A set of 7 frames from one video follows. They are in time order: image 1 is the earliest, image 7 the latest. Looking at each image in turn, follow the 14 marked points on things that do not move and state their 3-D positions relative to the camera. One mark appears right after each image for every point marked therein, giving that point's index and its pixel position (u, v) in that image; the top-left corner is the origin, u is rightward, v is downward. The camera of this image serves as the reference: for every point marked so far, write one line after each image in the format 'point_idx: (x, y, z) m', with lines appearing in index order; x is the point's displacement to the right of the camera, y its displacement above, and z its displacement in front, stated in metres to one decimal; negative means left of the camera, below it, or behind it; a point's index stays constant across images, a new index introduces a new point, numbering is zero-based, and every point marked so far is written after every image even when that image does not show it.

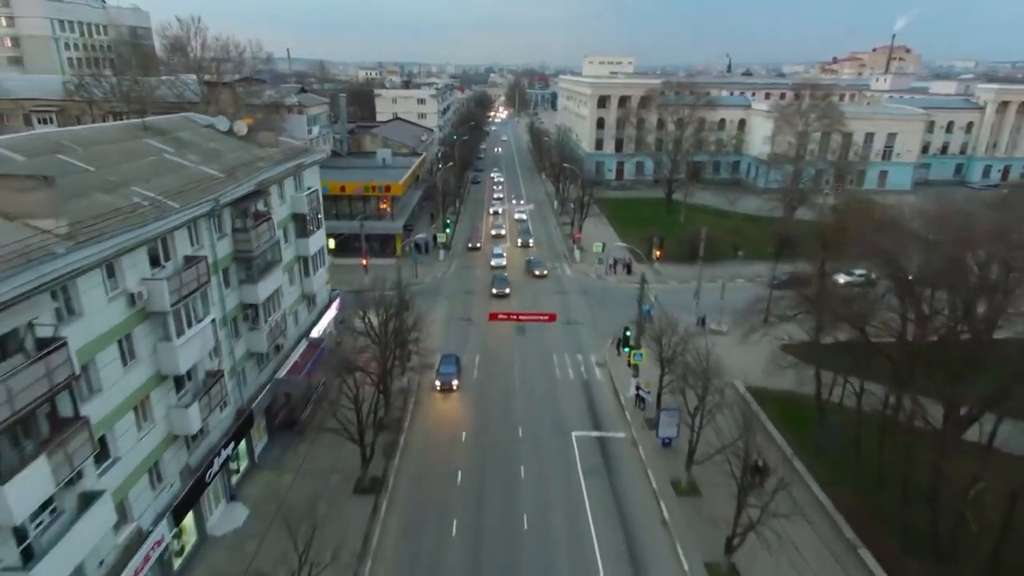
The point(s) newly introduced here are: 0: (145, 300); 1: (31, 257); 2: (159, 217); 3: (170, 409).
0: (-14.2, -0.4, +17.5) m
1: (-14.5, +1.1, +13.8) m
2: (-14.0, +2.8, +18.0) m
3: (-14.2, -4.9, +18.9) m
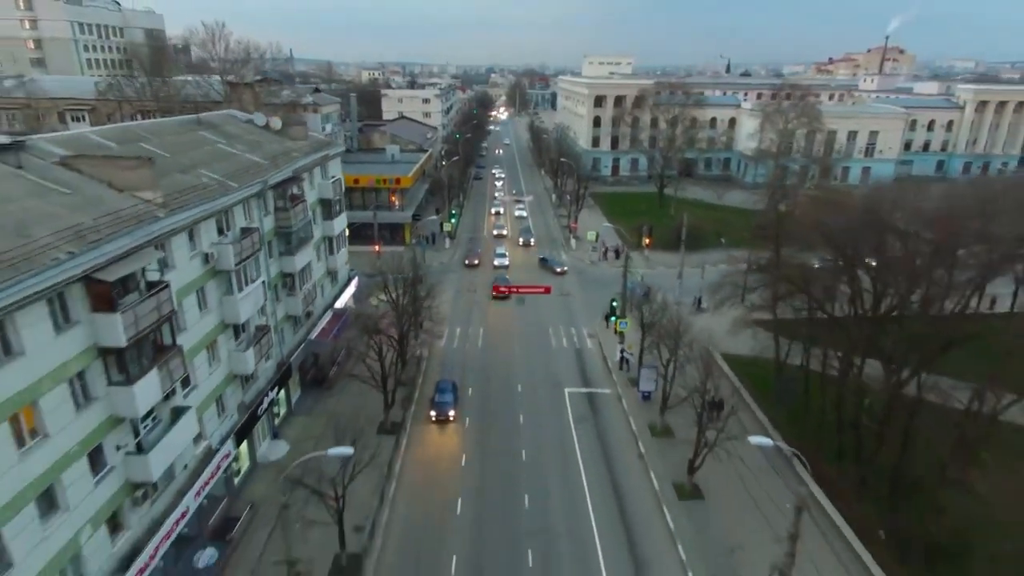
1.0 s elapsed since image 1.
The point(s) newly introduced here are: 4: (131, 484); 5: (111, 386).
0: (-14.2, +1.4, +21.6) m
1: (-14.5, +2.9, +17.9) m
2: (-14.0, +4.6, +22.1) m
3: (-14.2, -3.1, +22.9) m
4: (-14.5, -7.5, +17.3) m
5: (-14.4, -3.5, +16.3) m
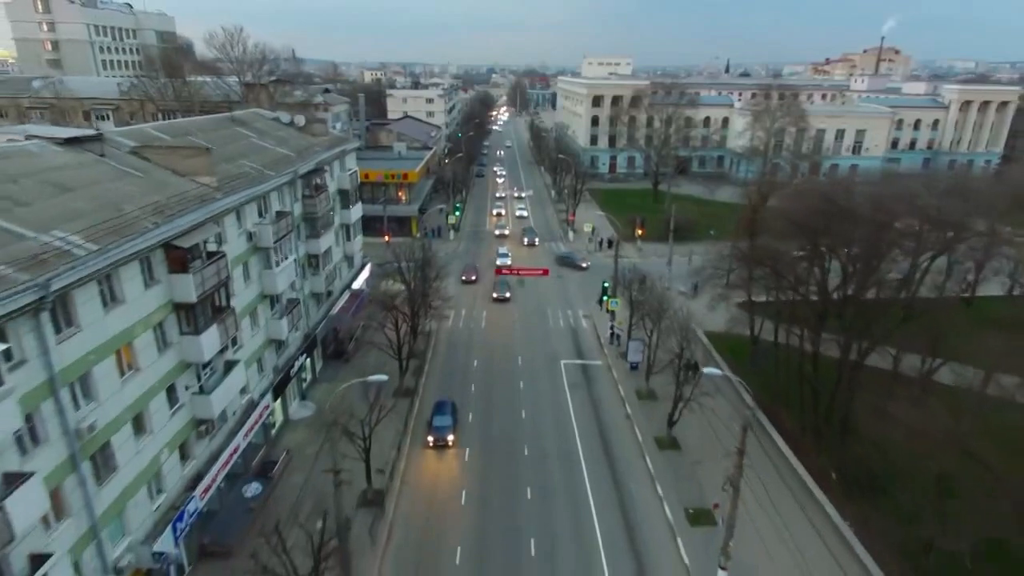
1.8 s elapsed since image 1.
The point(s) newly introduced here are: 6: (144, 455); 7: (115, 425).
0: (-14.1, +2.8, +25.0) m
1: (-14.4, +4.3, +21.3) m
2: (-13.9, +6.0, +25.5) m
3: (-14.2, -1.7, +26.3) m
4: (-14.4, -6.1, +20.6) m
5: (-14.3, -2.1, +19.6) m
6: (-14.4, -6.5, +17.7) m
7: (-14.4, -4.9, +16.4) m
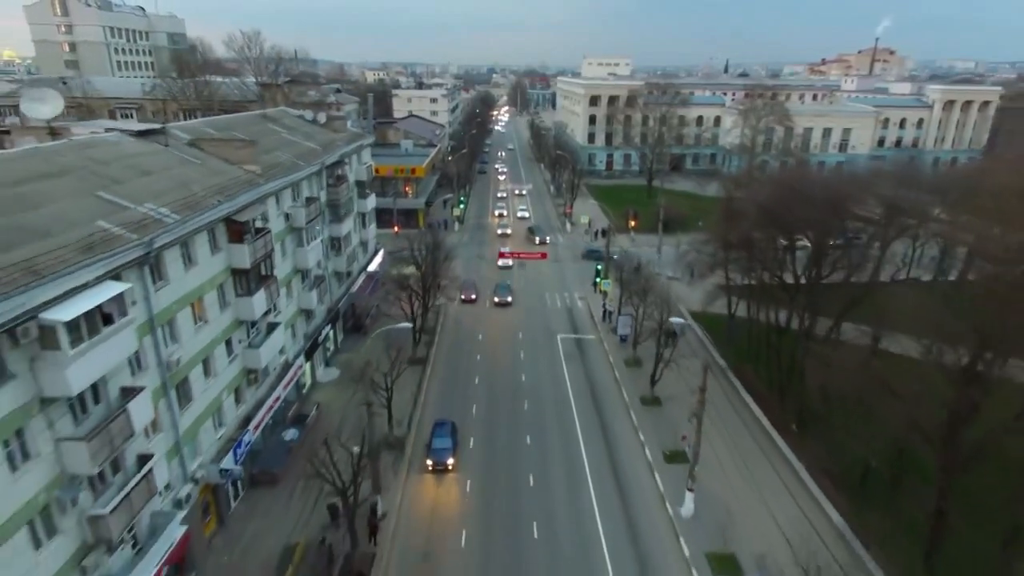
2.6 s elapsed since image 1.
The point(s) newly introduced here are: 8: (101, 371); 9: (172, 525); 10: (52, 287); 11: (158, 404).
0: (-14.0, +4.4, +28.8) m
1: (-14.3, +5.9, +25.0) m
2: (-13.8, +7.7, +29.2) m
3: (-14.0, -0.1, +30.1) m
4: (-14.3, -4.4, +24.4) m
5: (-14.2, -0.5, +23.4) m
6: (-14.3, -4.9, +21.4) m
7: (-14.3, -3.3, +20.2) m
8: (-13.6, -2.7, +14.9) m
9: (-13.7, -9.5, +18.0) m
10: (-14.0, +0.1, +13.8) m
11: (-14.1, -4.6, +18.2) m
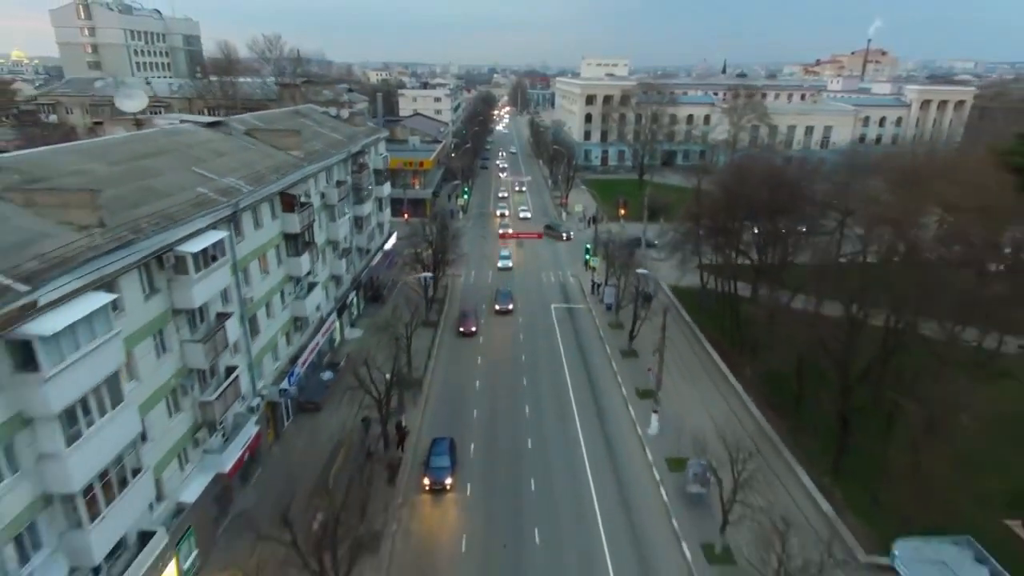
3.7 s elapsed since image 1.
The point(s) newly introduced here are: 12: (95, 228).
0: (-14.0, +6.8, +34.2) m
1: (-14.3, +8.4, +30.5) m
2: (-13.9, +10.1, +34.6) m
3: (-14.1, +2.3, +35.5) m
4: (-14.4, -2.0, +29.8) m
5: (-14.2, +2.0, +28.8) m
6: (-14.4, -2.5, +26.9) m
7: (-14.3, -0.9, +25.6) m
8: (-13.6, -0.2, +20.3) m
9: (-13.8, -7.0, +23.5) m
10: (-14.1, +2.5, +19.2) m
11: (-14.2, -2.2, +23.6) m
12: (-15.4, +2.3, +16.8) m
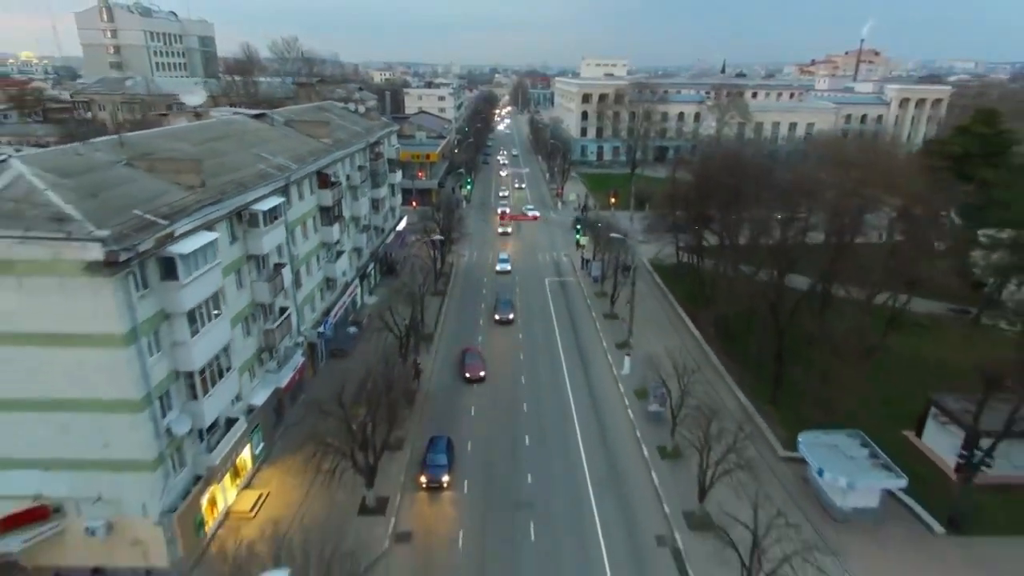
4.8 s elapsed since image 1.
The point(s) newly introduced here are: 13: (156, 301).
0: (-14.2, +9.6, +40.0) m
1: (-14.5, +11.1, +36.2) m
2: (-14.1, +12.8, +40.4) m
3: (-14.3, +5.1, +41.3) m
4: (-14.6, +0.7, +35.6) m
5: (-14.5, +4.7, +34.6) m
6: (-14.6, +0.3, +32.6) m
7: (-14.6, +1.8, +31.4) m
8: (-13.9, +2.5, +26.1) m
9: (-14.1, -4.3, +29.3) m
10: (-14.3, +5.3, +25.0) m
11: (-14.4, +0.5, +29.4) m
12: (-15.7, +5.0, +22.6) m
13: (-14.8, -0.5, +18.8) m
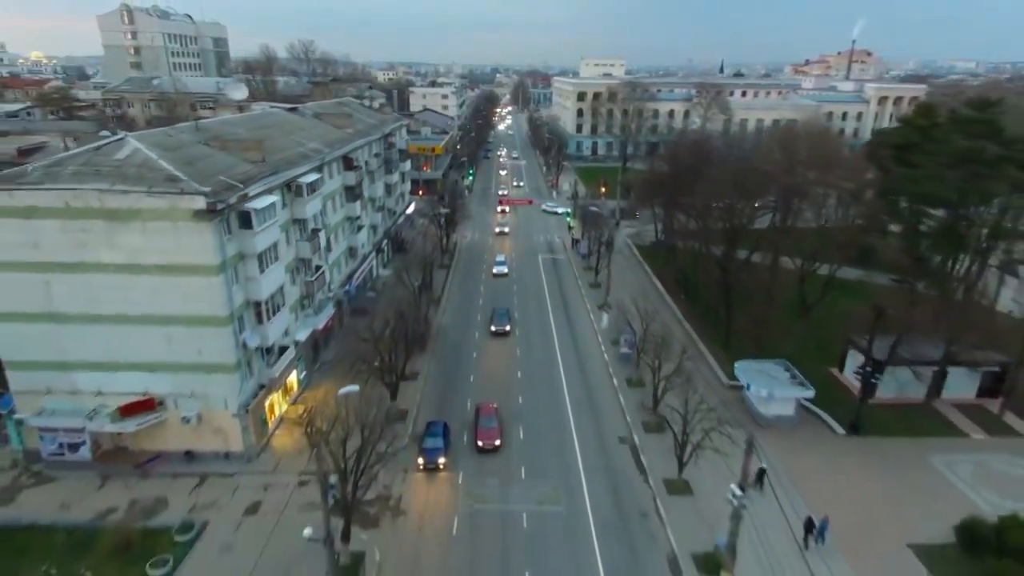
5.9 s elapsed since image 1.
0: (-14.6, +12.5, +46.1) m
1: (-14.9, +14.1, +42.4) m
2: (-14.4, +15.8, +46.5) m
3: (-14.7, +8.0, +47.4) m
4: (-15.0, +3.7, +41.7) m
5: (-14.9, +7.7, +40.7) m
6: (-15.0, +3.2, +38.8) m
7: (-15.0, +4.8, +37.5) m
8: (-14.3, +5.5, +32.2) m
9: (-14.4, -1.4, +35.4) m
10: (-14.7, +8.2, +31.1) m
11: (-14.8, +3.5, +35.5) m
12: (-16.1, +7.9, +28.7) m
13: (-15.2, +2.4, +24.9) m
